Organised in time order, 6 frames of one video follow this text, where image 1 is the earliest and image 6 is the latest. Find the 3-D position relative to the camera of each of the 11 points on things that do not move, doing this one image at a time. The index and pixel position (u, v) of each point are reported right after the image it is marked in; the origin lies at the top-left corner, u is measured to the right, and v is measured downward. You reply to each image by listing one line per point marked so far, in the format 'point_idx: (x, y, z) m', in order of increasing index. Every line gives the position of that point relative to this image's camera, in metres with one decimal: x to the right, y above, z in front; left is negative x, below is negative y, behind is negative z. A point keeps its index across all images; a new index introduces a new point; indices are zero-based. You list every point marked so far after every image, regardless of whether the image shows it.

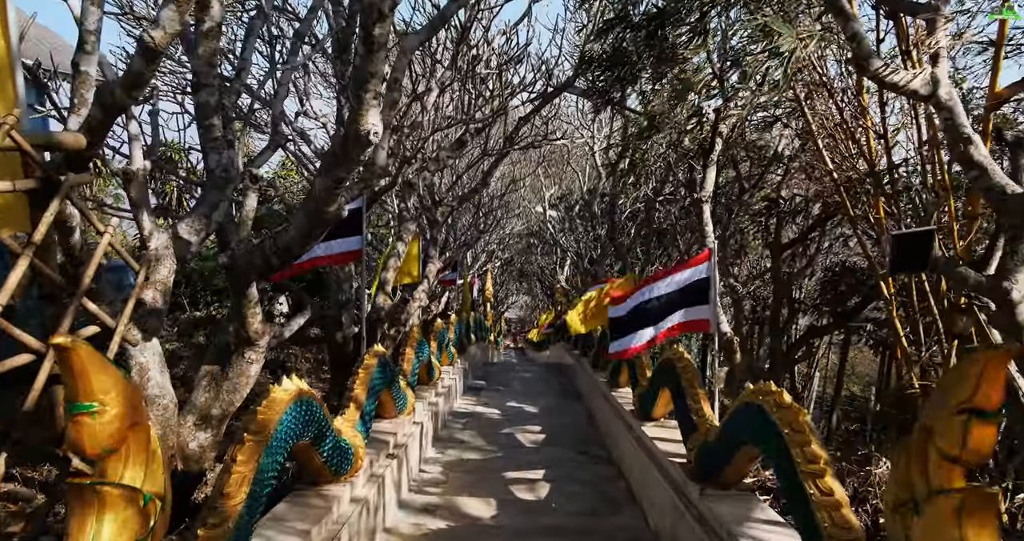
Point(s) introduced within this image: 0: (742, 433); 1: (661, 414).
0: (+1.2, -0.9, +4.0) m
1: (+1.3, -1.3, +6.7) m
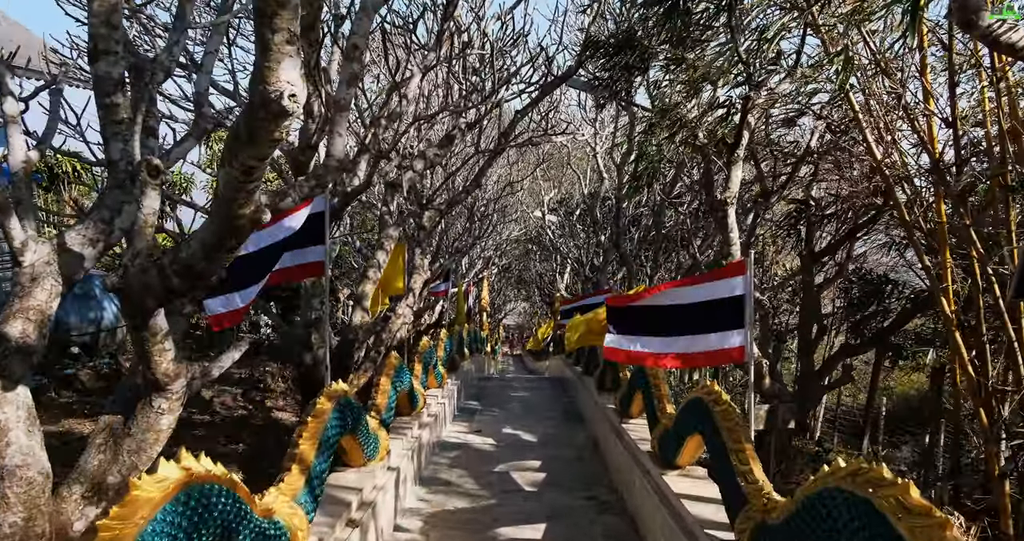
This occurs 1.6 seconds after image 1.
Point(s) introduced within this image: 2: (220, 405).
0: (+1.2, -1.0, +2.8) m
1: (+1.3, -1.4, +5.5) m
2: (-4.1, -1.9, +10.8) m
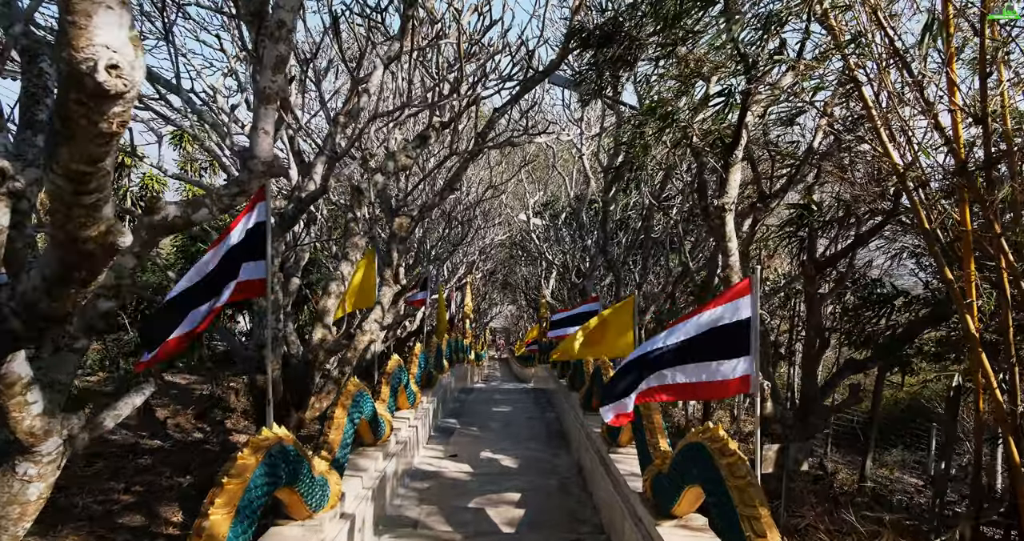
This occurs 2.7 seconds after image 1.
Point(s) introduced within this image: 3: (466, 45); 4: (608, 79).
0: (+1.0, -1.1, +2.1) m
1: (+1.1, -1.5, +4.8) m
2: (-4.4, -2.0, +10.0) m
3: (-0.5, +2.4, +8.1) m
4: (+1.1, +2.3, +9.1) m
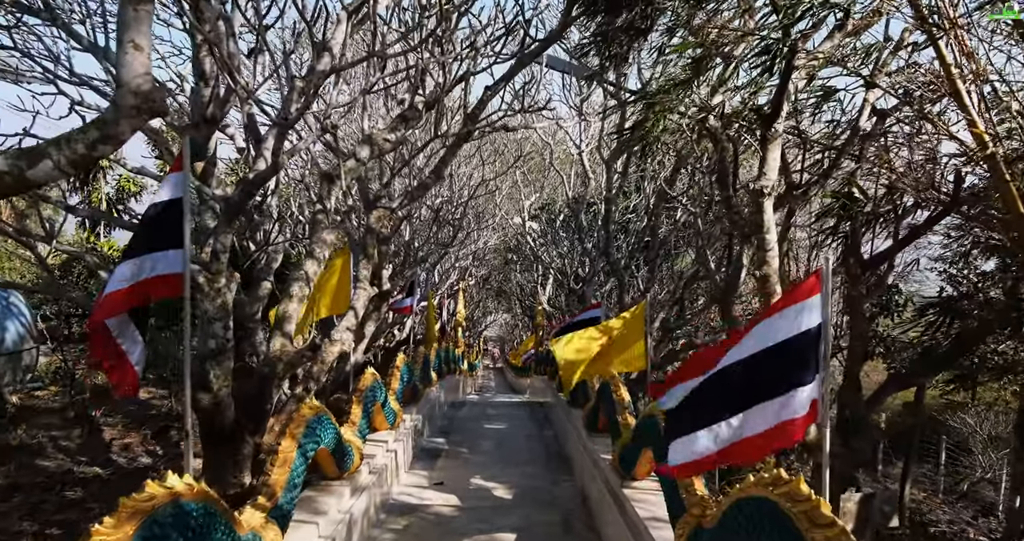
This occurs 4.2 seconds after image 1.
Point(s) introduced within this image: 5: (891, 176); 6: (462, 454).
0: (+1.0, -1.0, +0.9) m
1: (+1.0, -1.4, +3.6) m
2: (-4.5, -2.1, +8.7) m
3: (-0.5, +2.4, +7.0) m
4: (+1.1, +2.3, +8.0) m
5: (+3.5, +0.9, +6.9) m
6: (-0.6, -2.4, +9.7) m
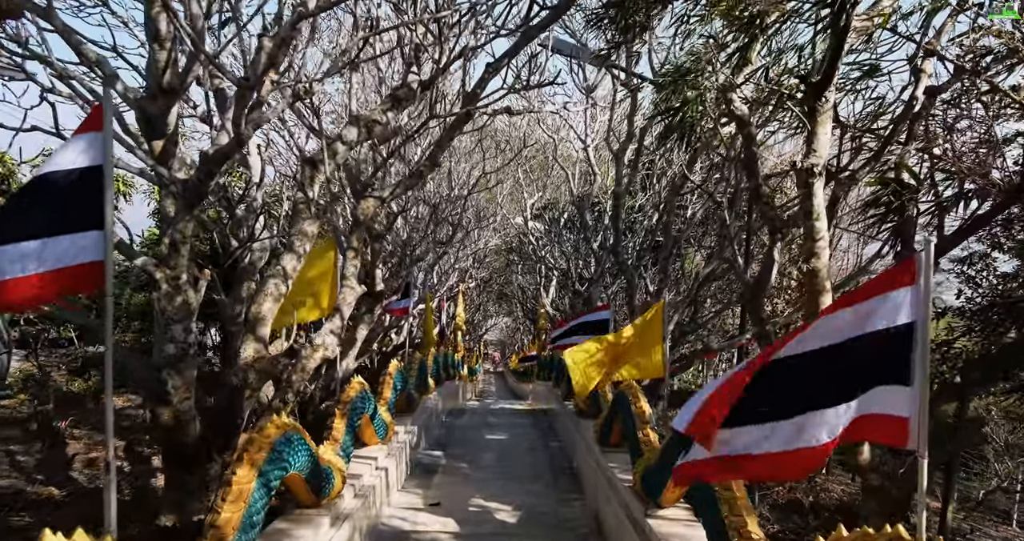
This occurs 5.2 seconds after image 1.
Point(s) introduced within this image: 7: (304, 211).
0: (+1.0, -0.9, +0.1) m
1: (+1.1, -1.4, +2.8) m
2: (-4.4, -2.0, +7.9) m
3: (-0.5, +2.4, +6.2) m
4: (+1.1, +2.4, +7.2) m
5: (+3.5, +0.9, +6.1) m
6: (-0.6, -2.3, +8.9) m
7: (-1.7, +0.5, +6.3) m
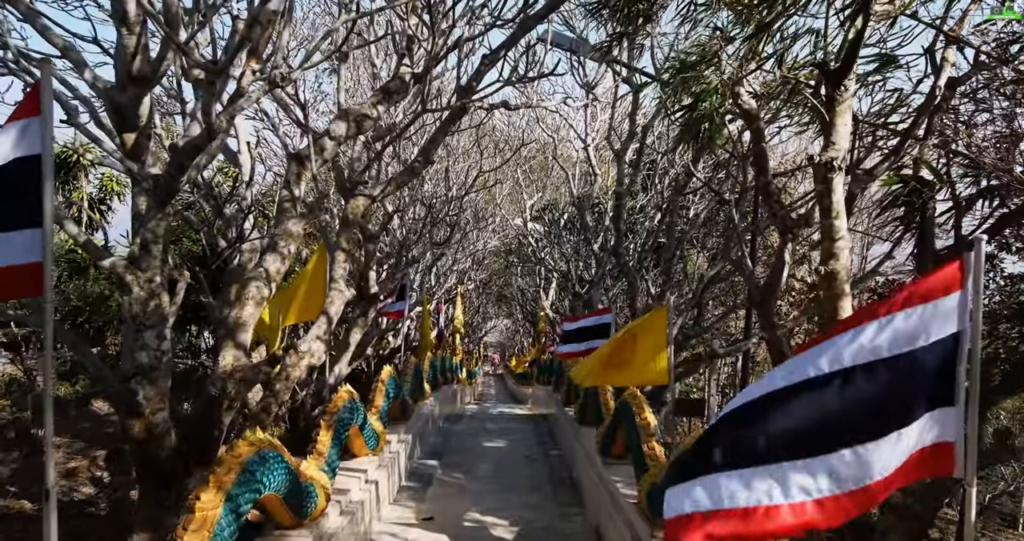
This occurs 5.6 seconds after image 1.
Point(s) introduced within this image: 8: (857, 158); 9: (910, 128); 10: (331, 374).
0: (+1.0, -0.9, -0.3) m
1: (+1.0, -1.4, +2.4) m
2: (-4.5, -2.0, +7.6) m
3: (-0.5, +2.4, +5.8) m
4: (+1.1, +2.3, +6.9) m
5: (+3.5, +0.9, +5.8) m
6: (-0.6, -2.4, +8.6) m
7: (-1.7, +0.5, +5.9) m
8: (+2.9, +1.0, +6.4) m
9: (+3.1, +1.1, +6.0) m
10: (-2.0, -1.2, +8.5) m
